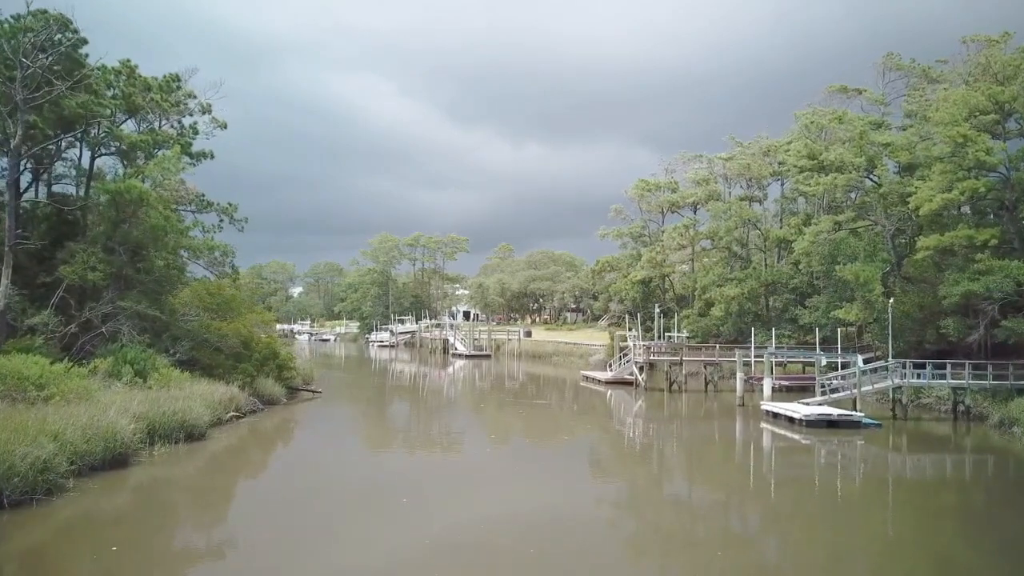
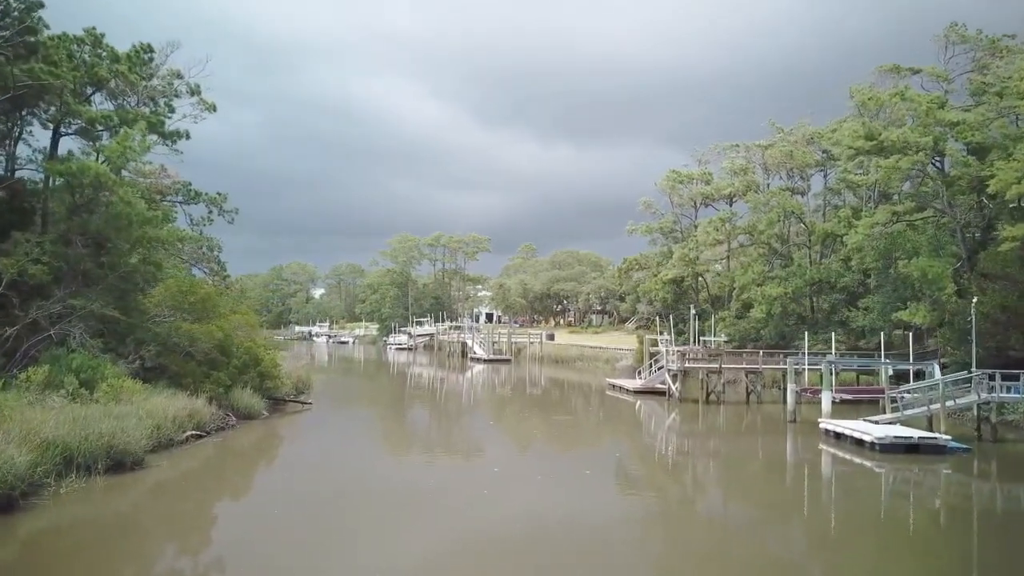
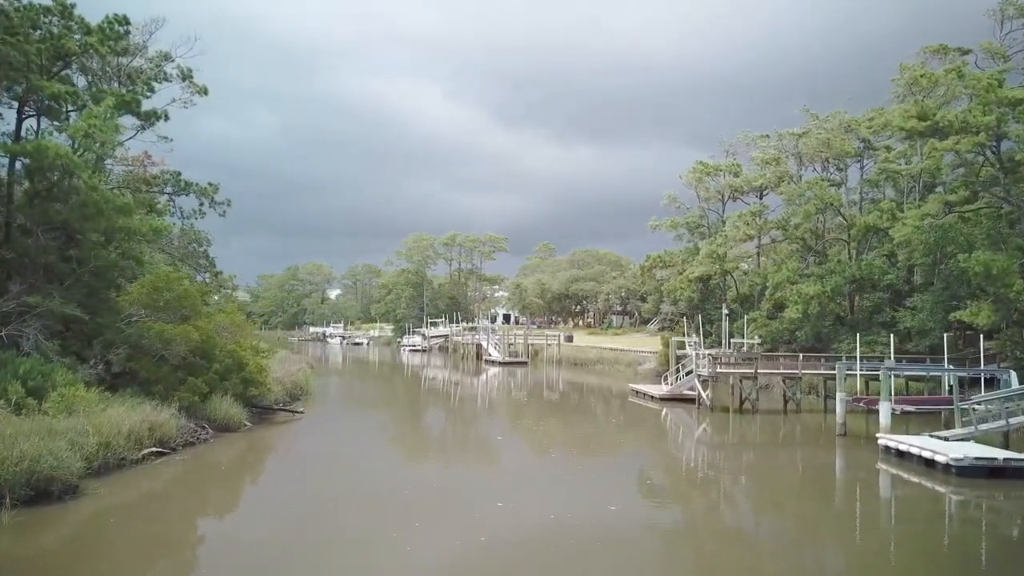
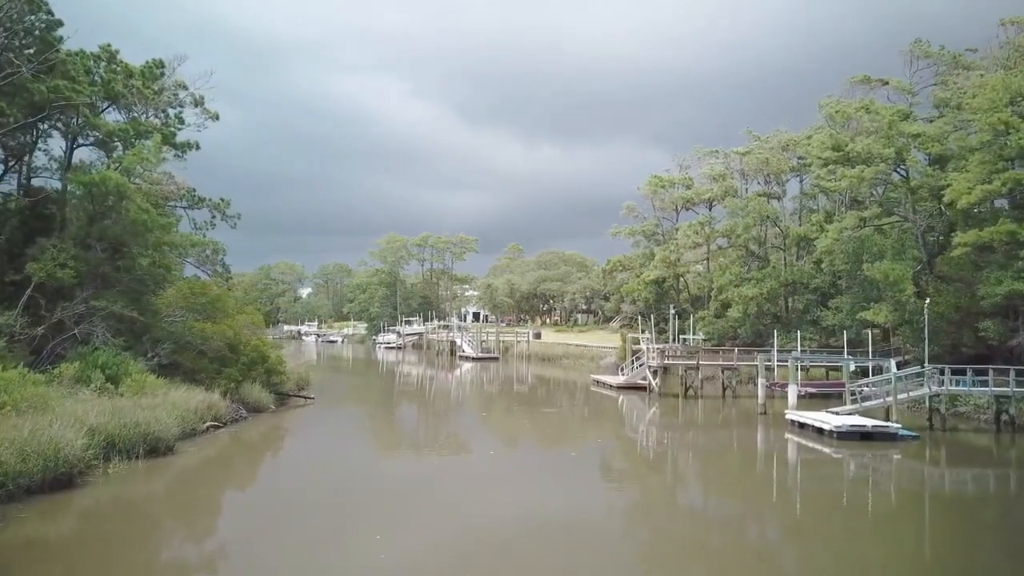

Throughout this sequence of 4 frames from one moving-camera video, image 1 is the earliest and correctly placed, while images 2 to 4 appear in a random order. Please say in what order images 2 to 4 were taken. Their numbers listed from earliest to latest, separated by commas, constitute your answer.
4, 2, 3
